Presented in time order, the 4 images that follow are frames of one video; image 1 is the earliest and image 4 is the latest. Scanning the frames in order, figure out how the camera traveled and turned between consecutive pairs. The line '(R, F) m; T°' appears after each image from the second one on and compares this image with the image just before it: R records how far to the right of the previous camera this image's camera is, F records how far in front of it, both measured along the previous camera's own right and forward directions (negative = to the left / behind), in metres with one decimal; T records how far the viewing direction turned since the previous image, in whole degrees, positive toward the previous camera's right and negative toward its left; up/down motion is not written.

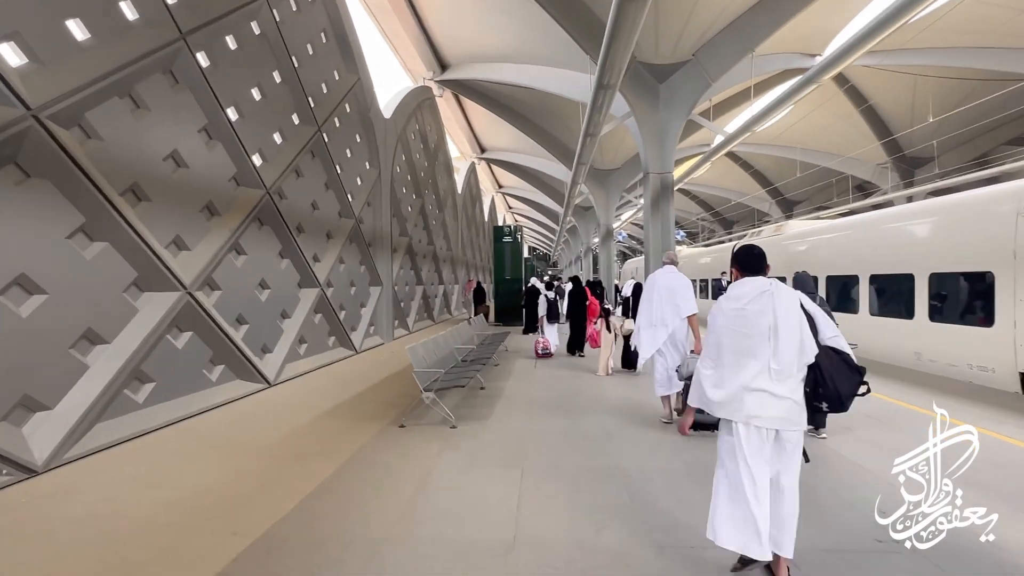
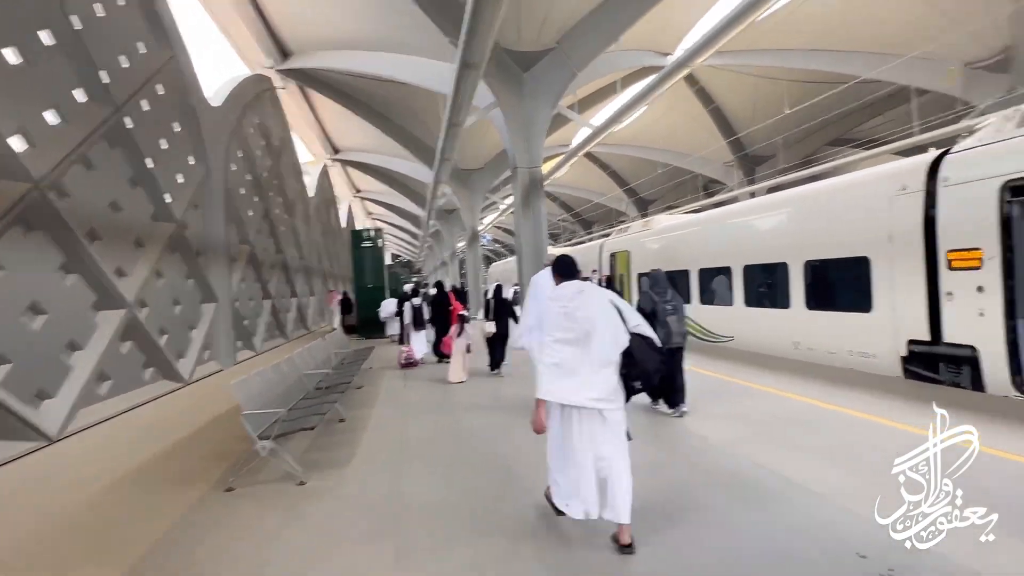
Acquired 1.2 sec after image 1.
(0.0, +0.8) m; +12°
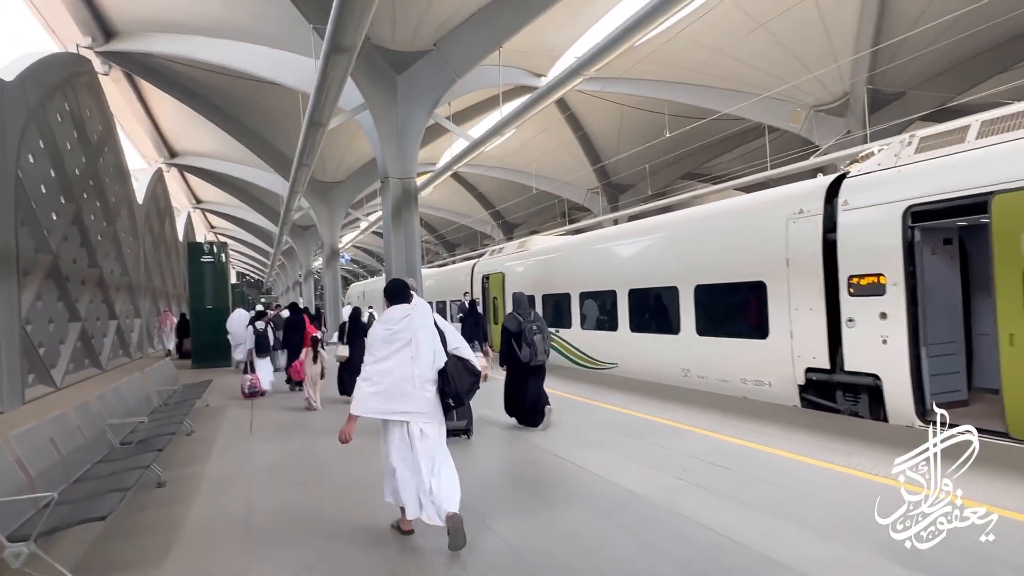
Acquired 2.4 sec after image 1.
(-0.1, +0.8) m; +13°
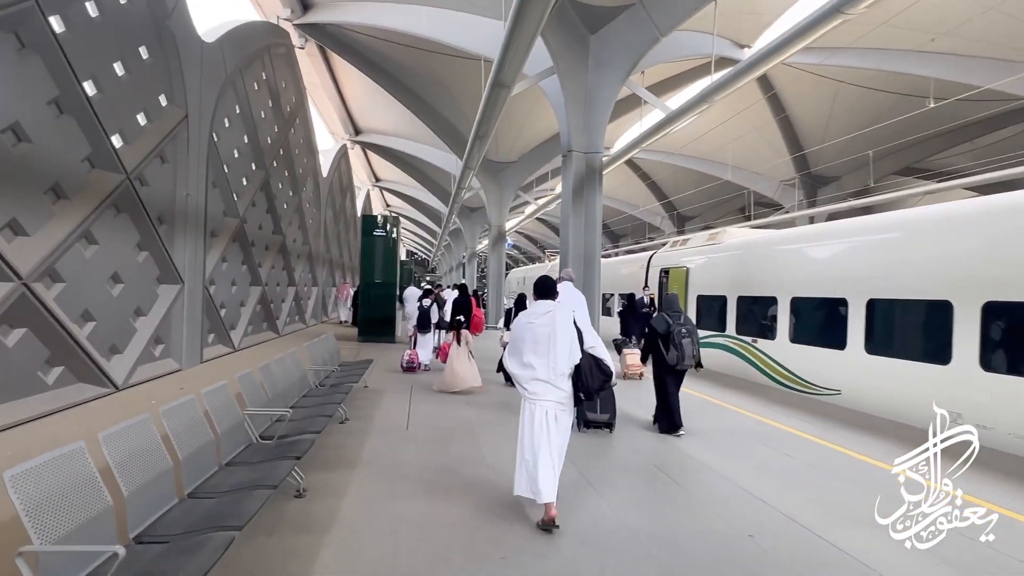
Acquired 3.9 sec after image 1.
(-0.4, +0.9) m; -14°
